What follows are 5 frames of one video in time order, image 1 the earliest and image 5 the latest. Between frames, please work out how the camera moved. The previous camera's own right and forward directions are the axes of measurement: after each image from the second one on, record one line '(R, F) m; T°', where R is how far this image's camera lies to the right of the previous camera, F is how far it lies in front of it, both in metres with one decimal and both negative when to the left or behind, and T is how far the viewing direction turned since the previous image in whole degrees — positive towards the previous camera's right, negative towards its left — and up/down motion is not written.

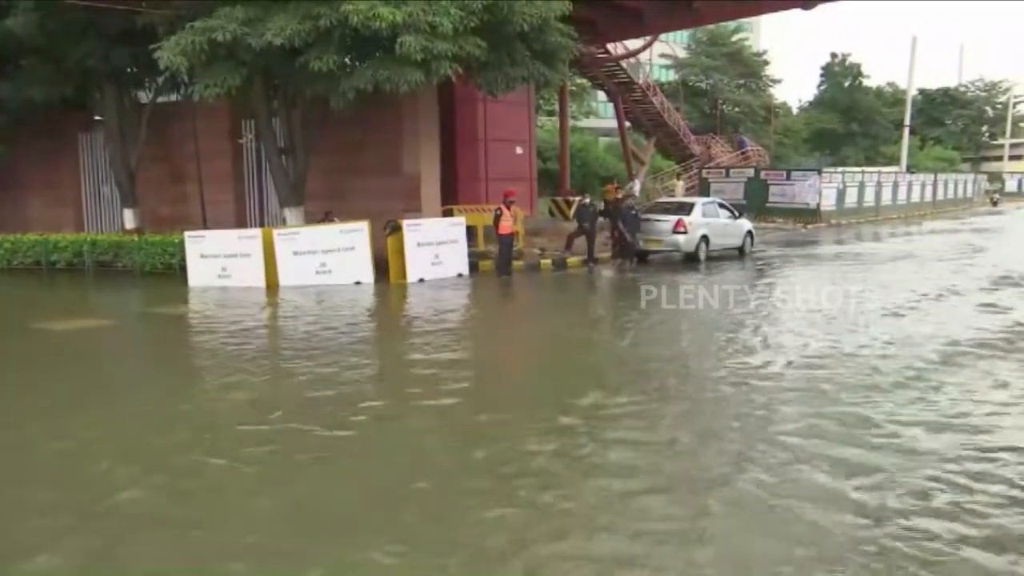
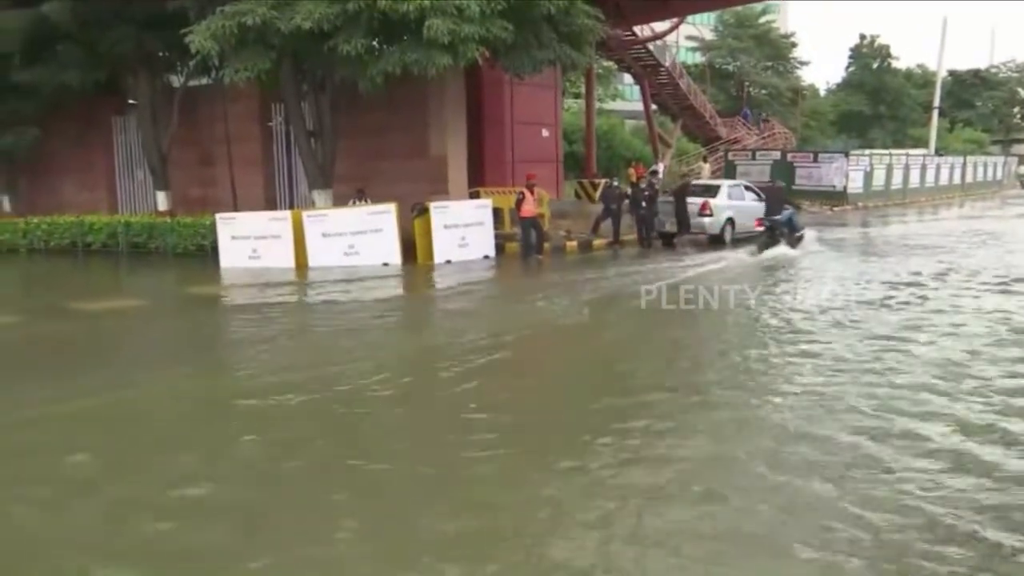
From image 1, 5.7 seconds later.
(0.0, -0.1) m; -1°
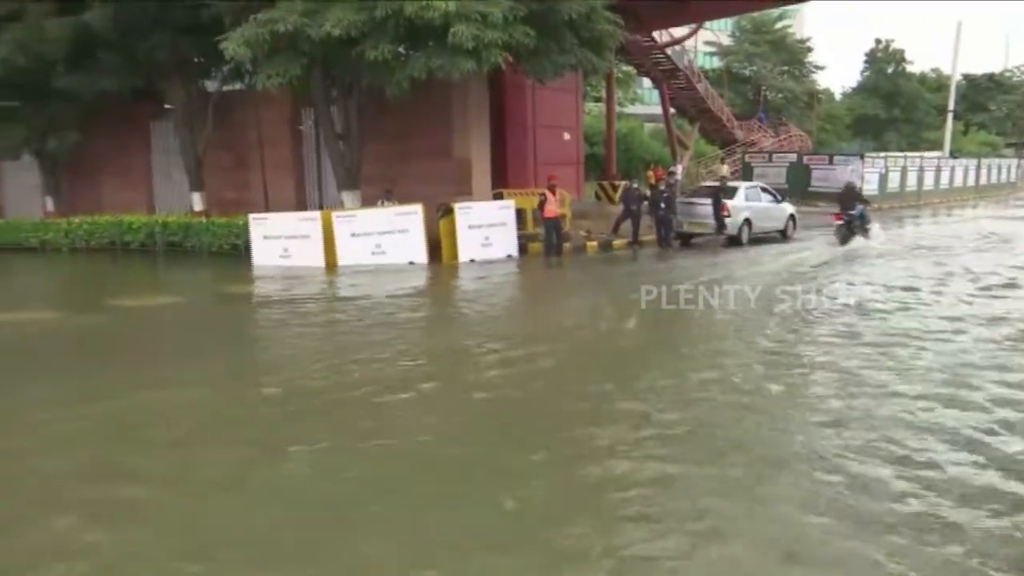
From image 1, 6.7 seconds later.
(-0.1, -0.5) m; -1°
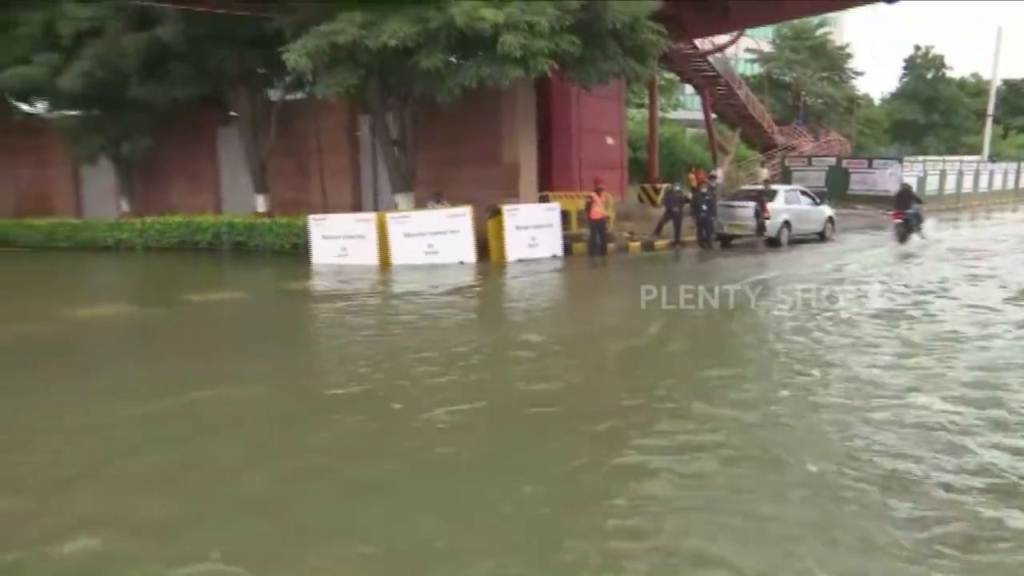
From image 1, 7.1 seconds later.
(0.0, -0.7) m; -3°
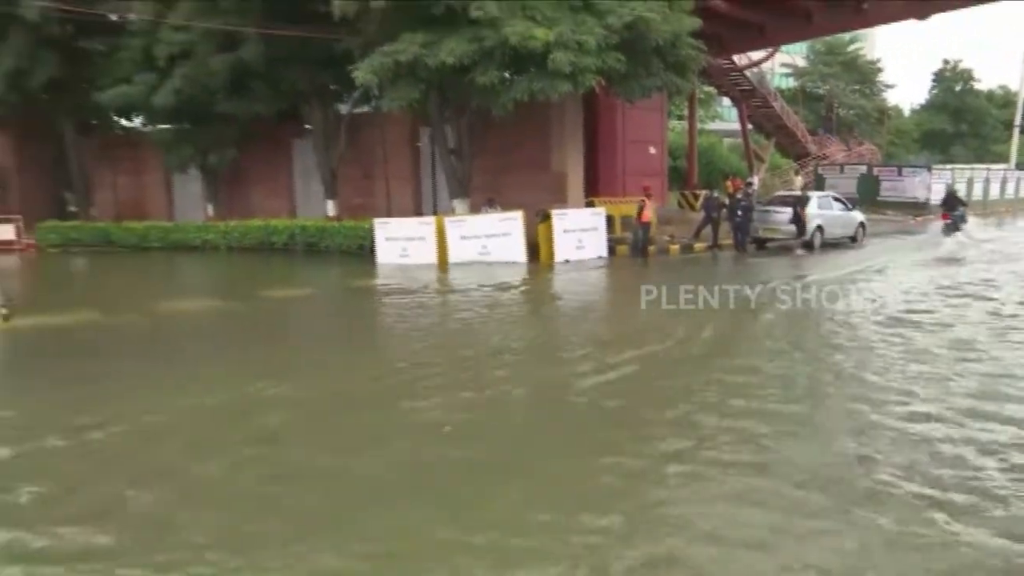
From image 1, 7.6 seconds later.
(-0.1, -1.4) m; -3°
